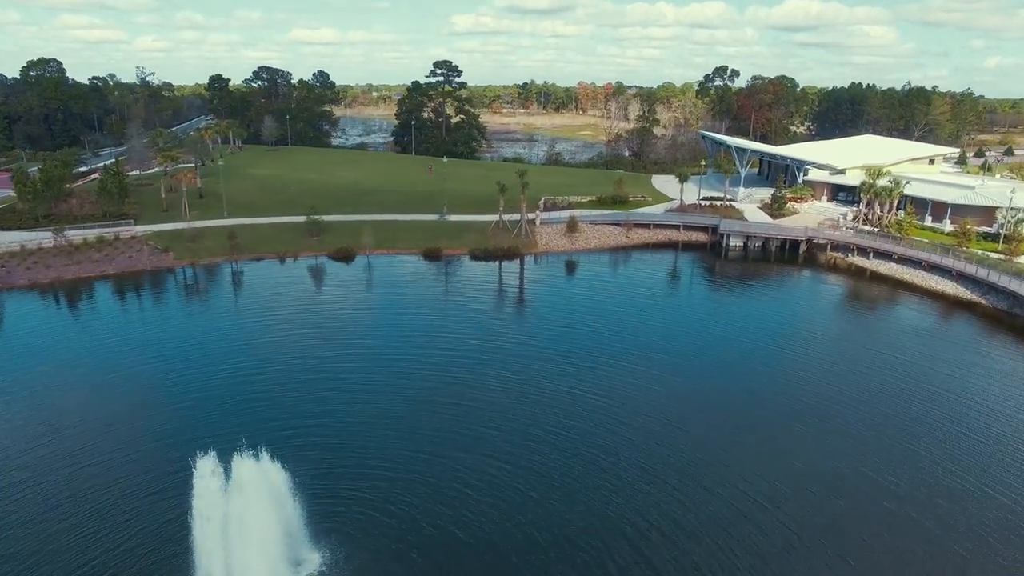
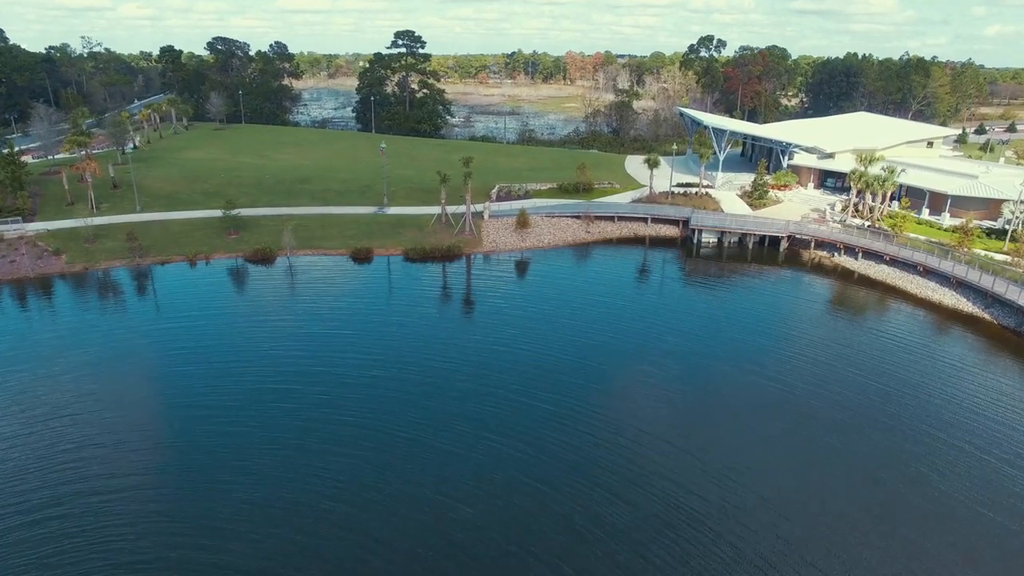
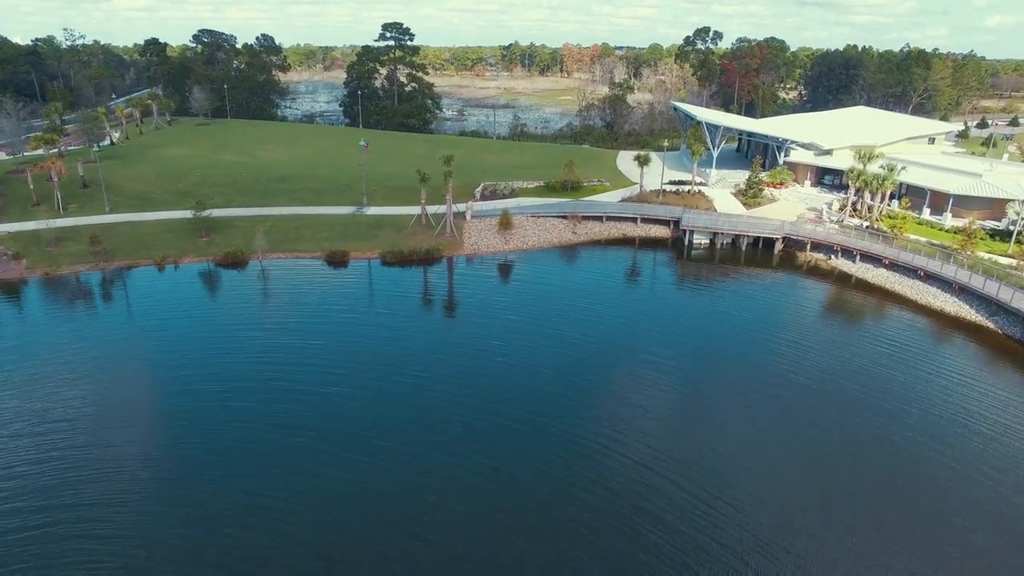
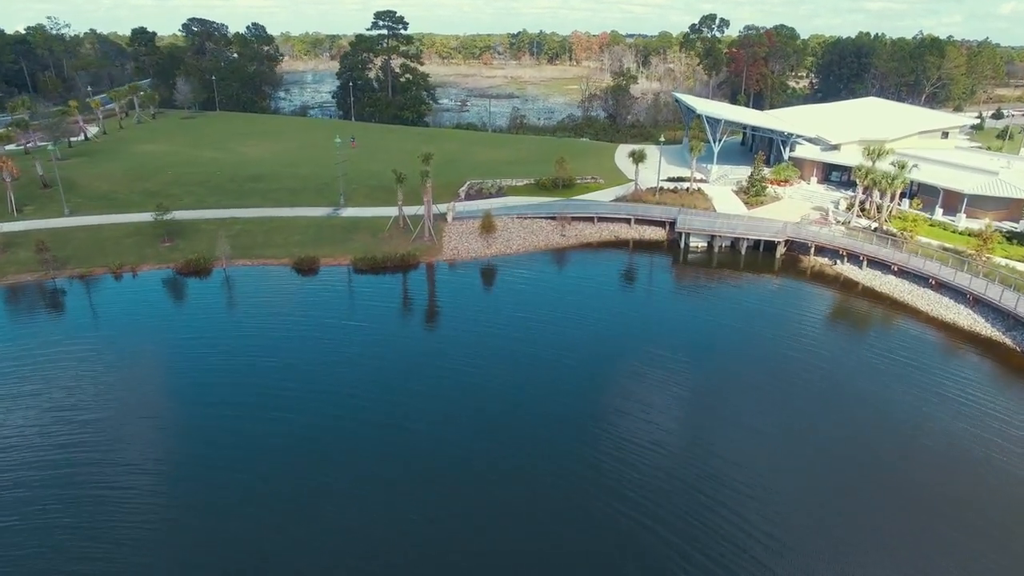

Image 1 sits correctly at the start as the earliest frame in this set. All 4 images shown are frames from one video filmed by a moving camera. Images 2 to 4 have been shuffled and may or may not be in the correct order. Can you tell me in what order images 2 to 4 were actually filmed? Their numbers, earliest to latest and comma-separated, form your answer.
2, 3, 4
